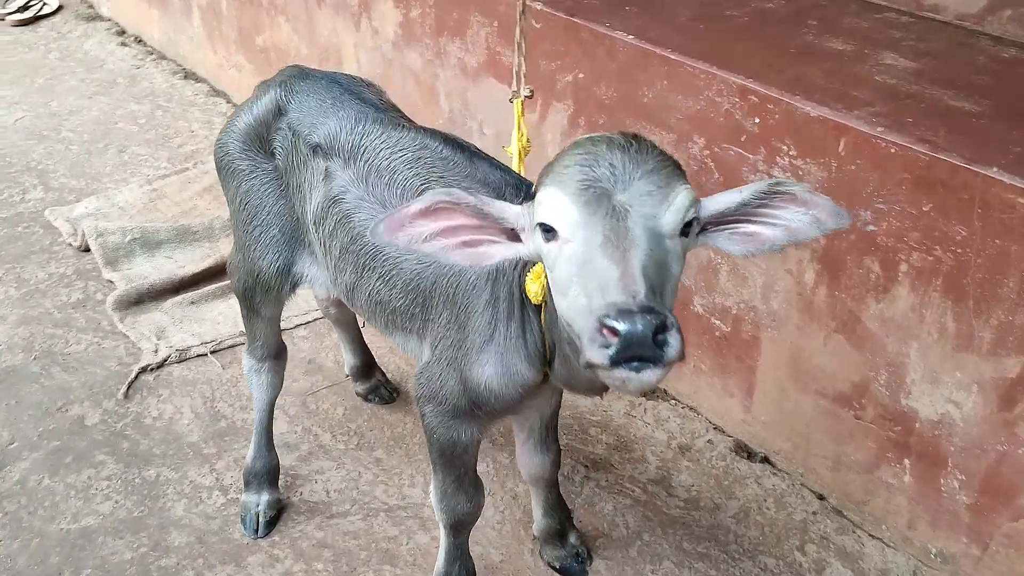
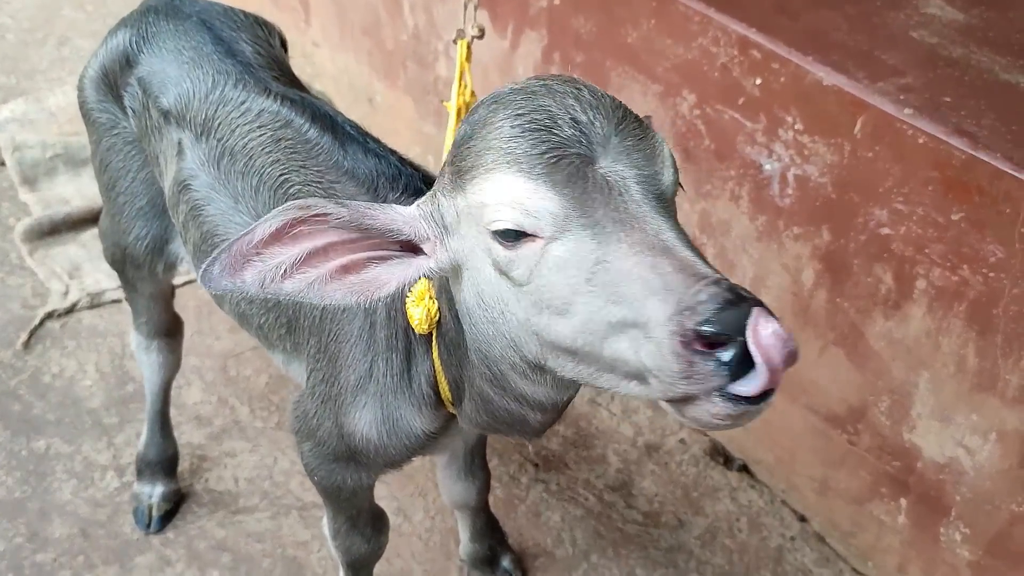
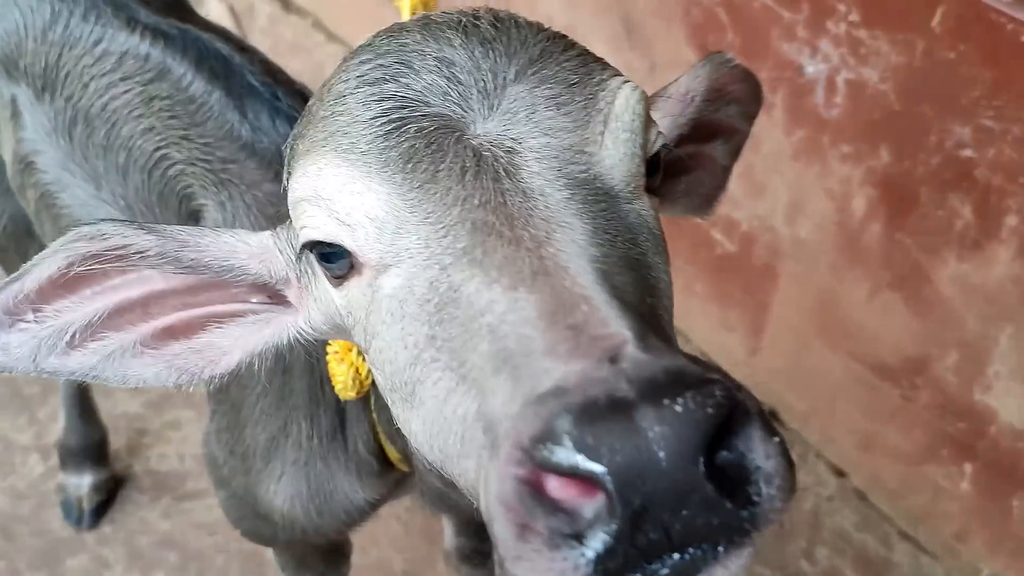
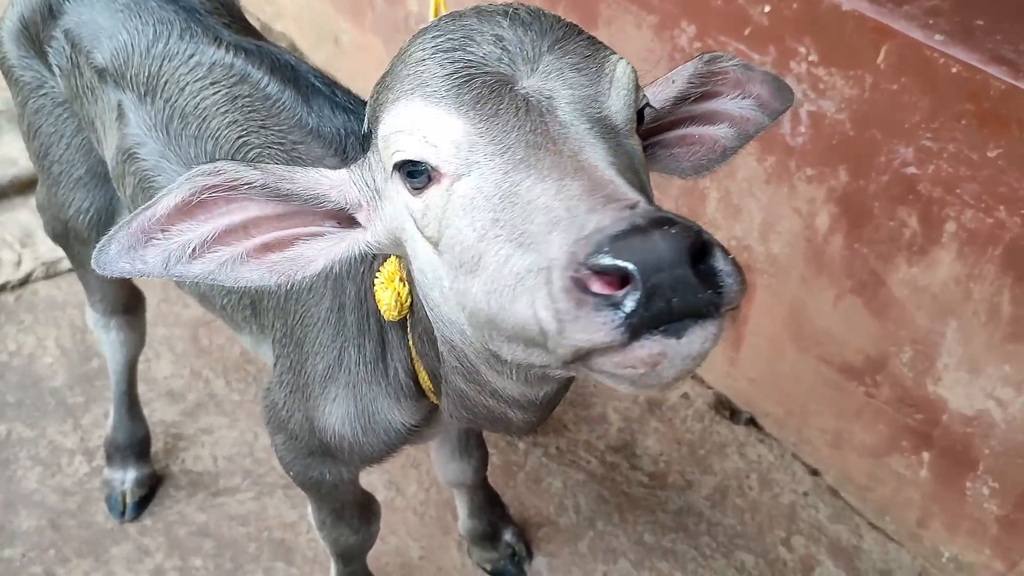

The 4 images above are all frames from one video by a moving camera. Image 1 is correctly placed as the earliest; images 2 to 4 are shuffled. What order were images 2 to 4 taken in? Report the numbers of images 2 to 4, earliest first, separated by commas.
2, 4, 3
